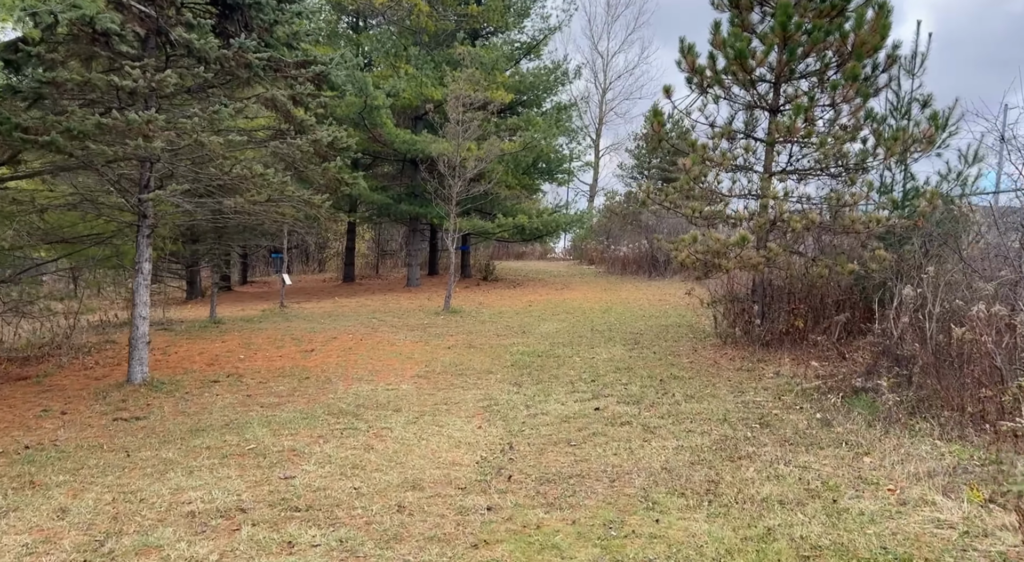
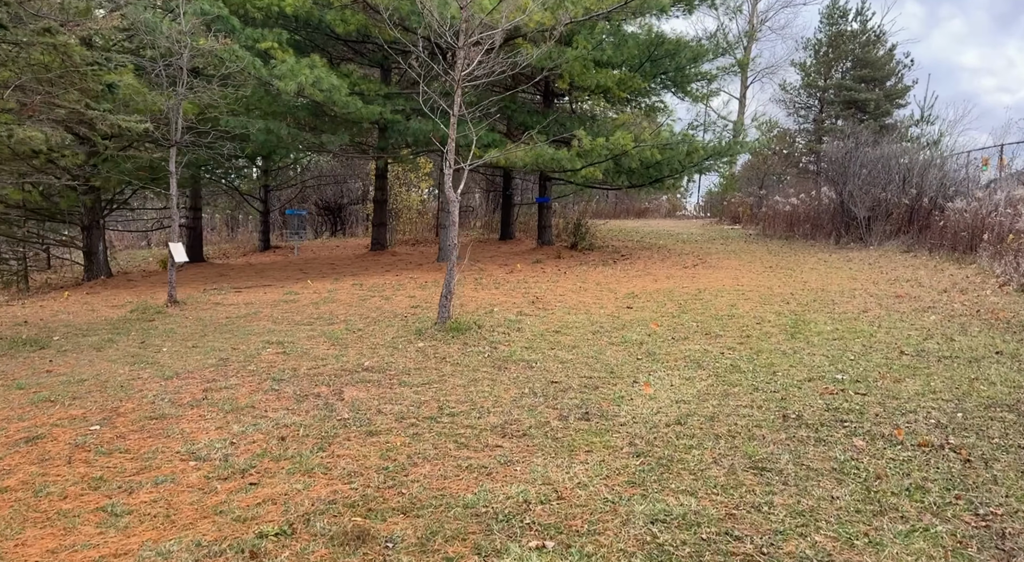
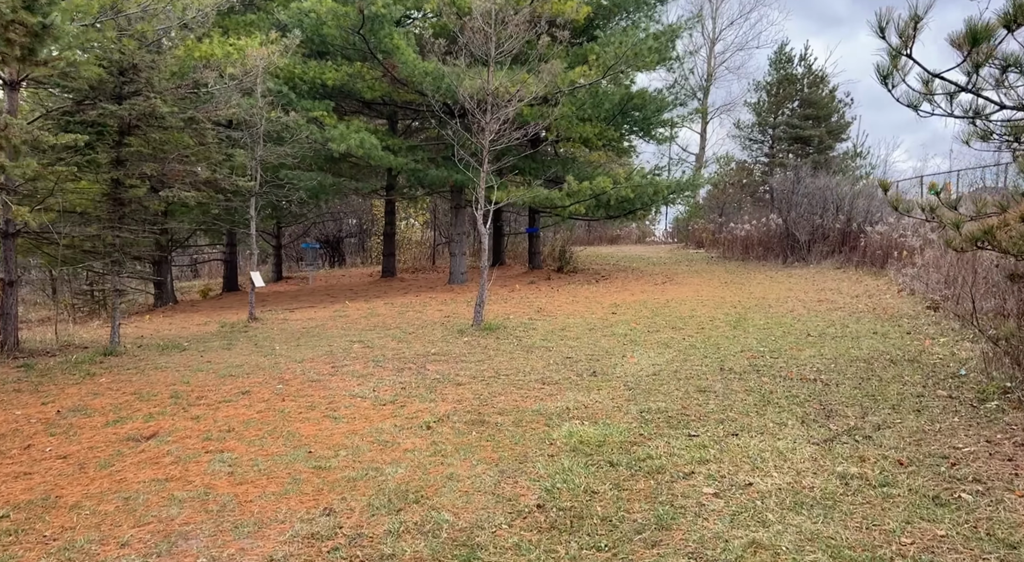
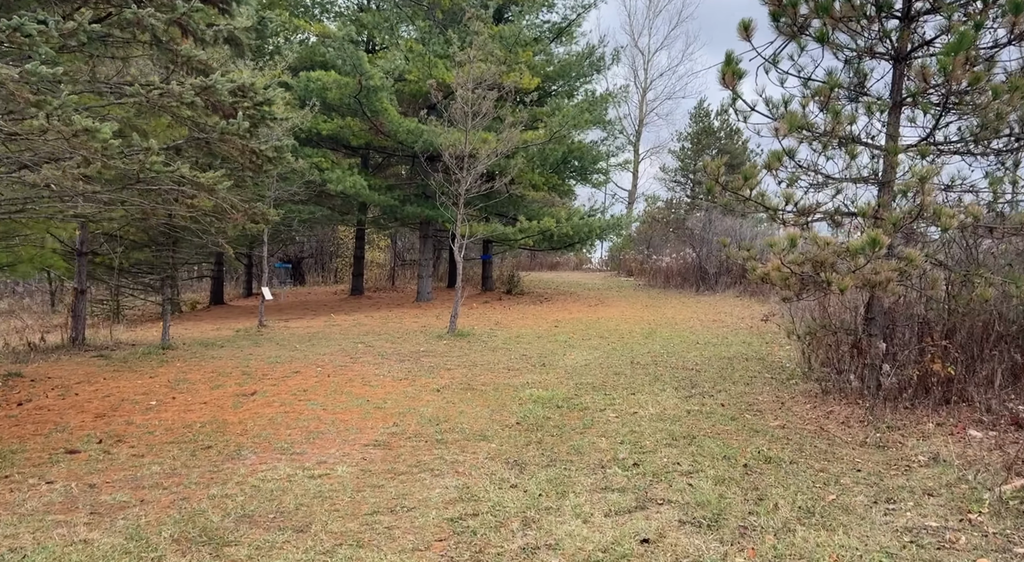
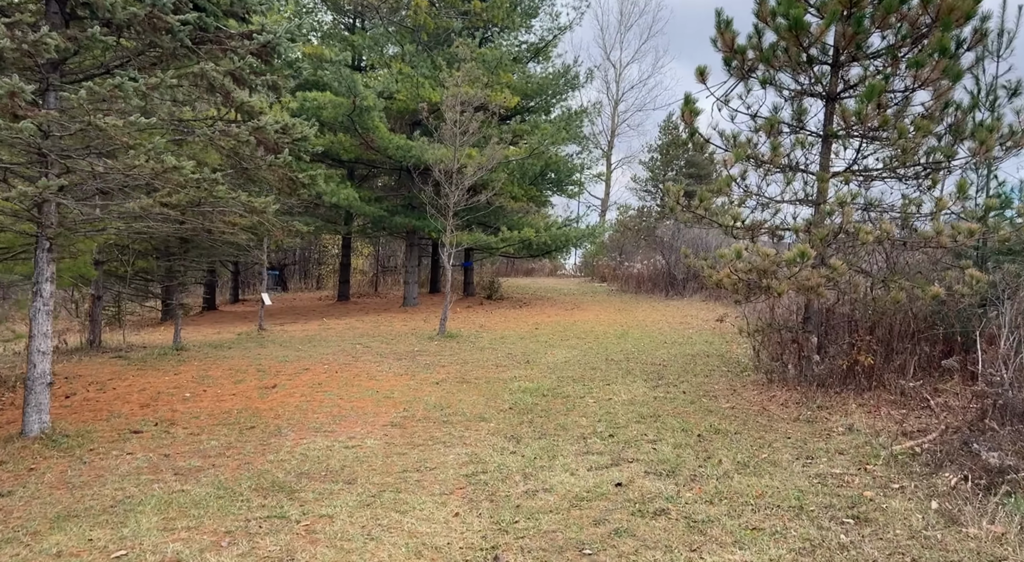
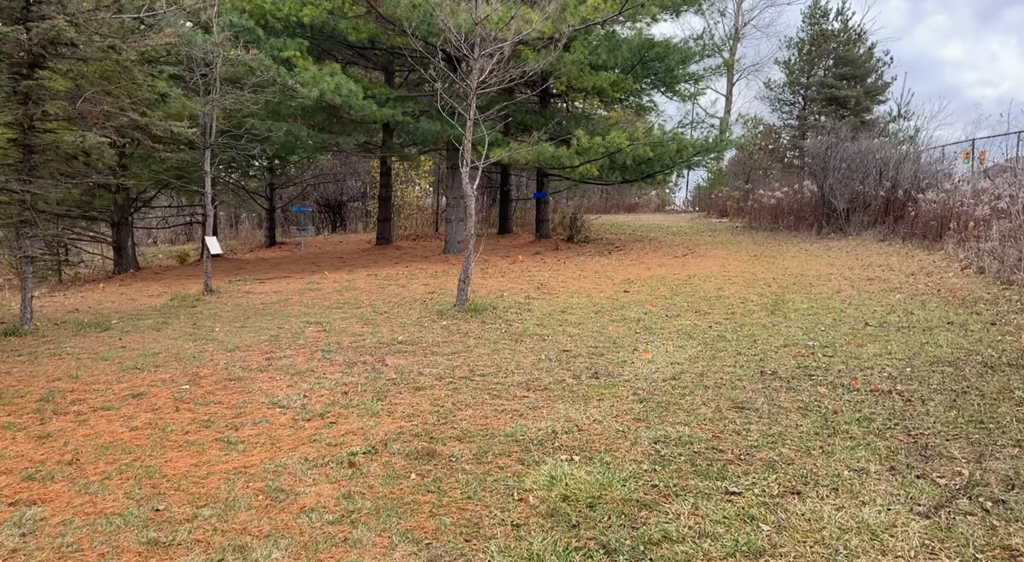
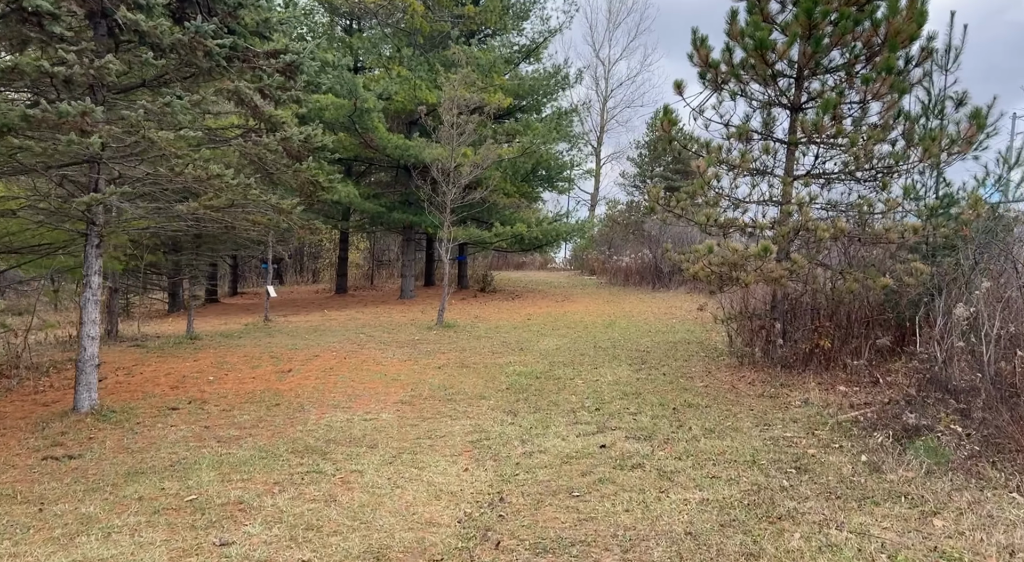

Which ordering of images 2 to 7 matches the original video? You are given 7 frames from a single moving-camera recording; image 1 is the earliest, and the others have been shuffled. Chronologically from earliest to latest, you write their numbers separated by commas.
7, 5, 4, 3, 6, 2
